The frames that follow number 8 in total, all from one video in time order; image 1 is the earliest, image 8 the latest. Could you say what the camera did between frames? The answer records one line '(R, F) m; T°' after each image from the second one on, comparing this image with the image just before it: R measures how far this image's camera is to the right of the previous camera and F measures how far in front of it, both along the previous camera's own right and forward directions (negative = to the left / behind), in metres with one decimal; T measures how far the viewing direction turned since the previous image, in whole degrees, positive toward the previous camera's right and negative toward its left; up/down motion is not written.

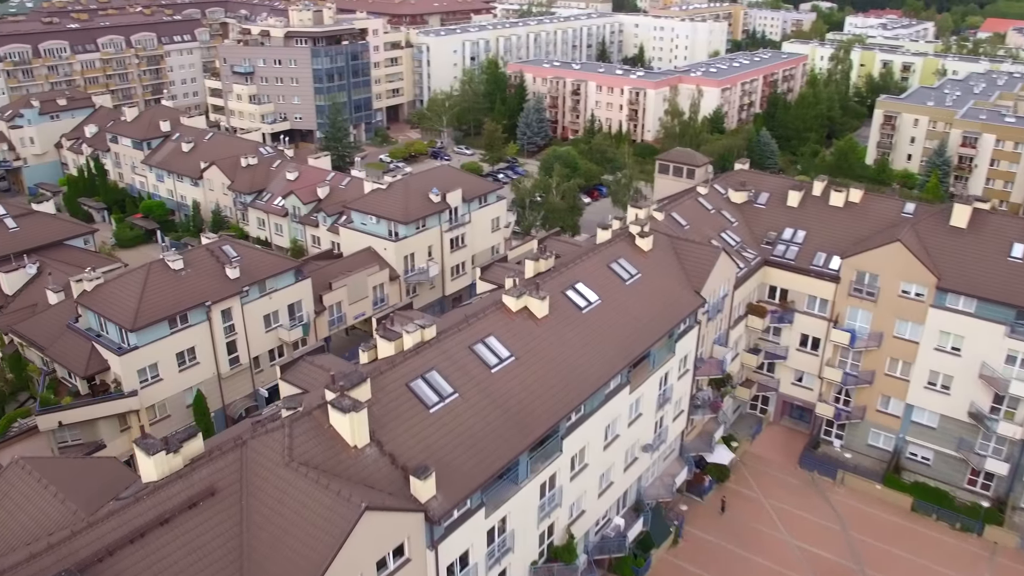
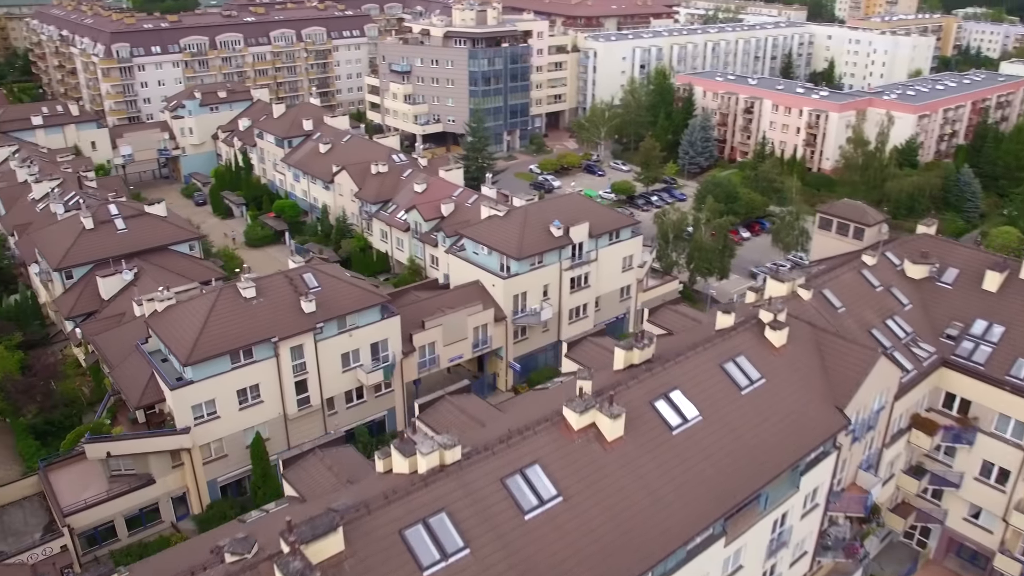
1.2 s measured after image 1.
(+2.3, +6.7) m; -11°
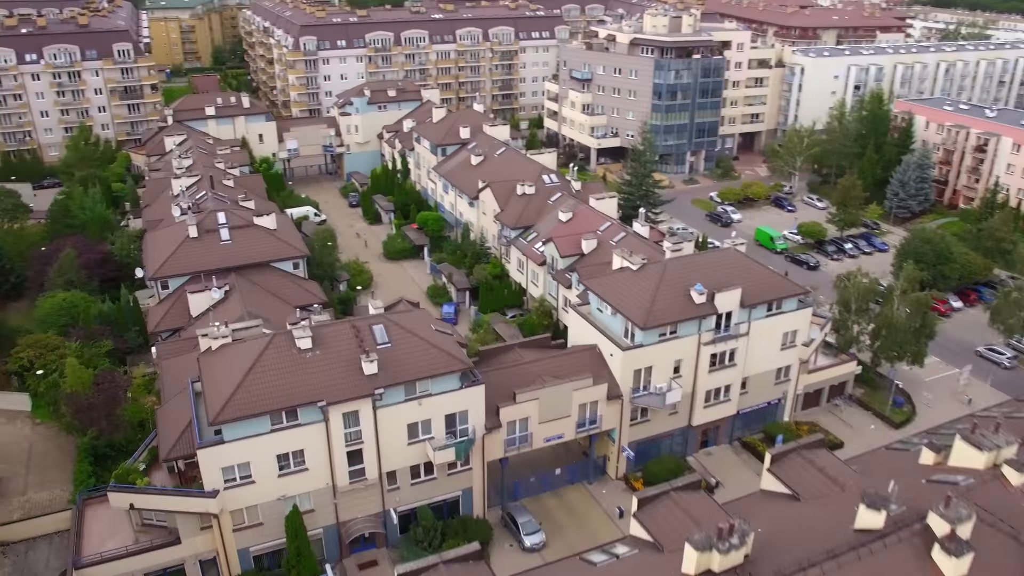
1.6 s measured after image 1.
(+2.9, +8.0) m; -13°
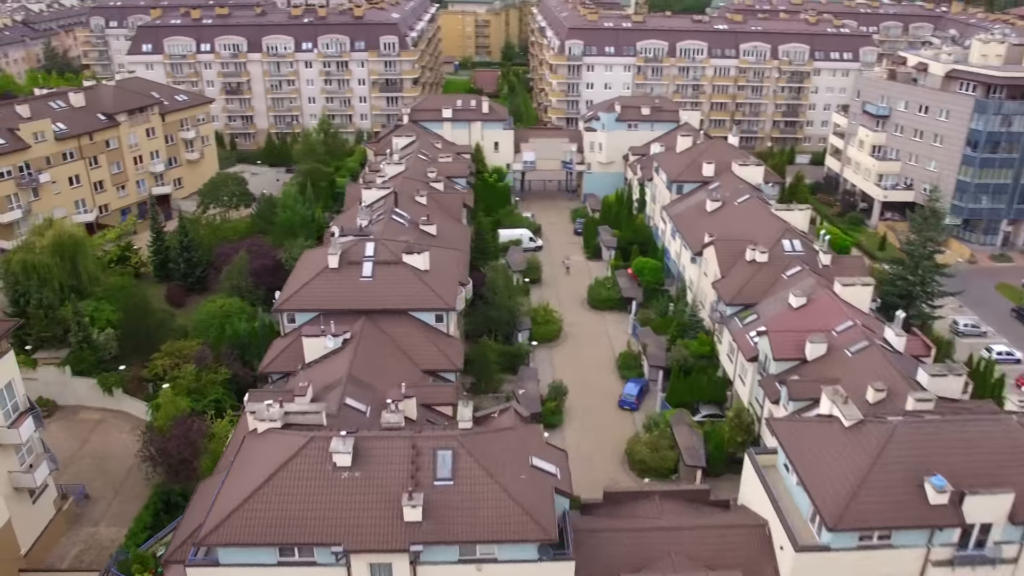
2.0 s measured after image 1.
(+3.7, +10.6) m; -18°
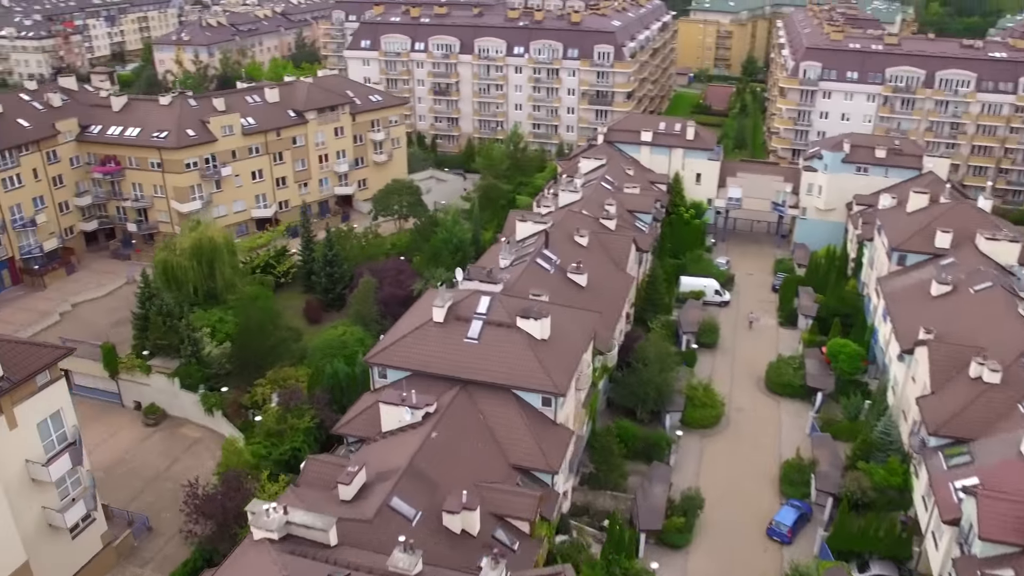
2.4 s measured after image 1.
(+3.4, +7.6) m; -15°
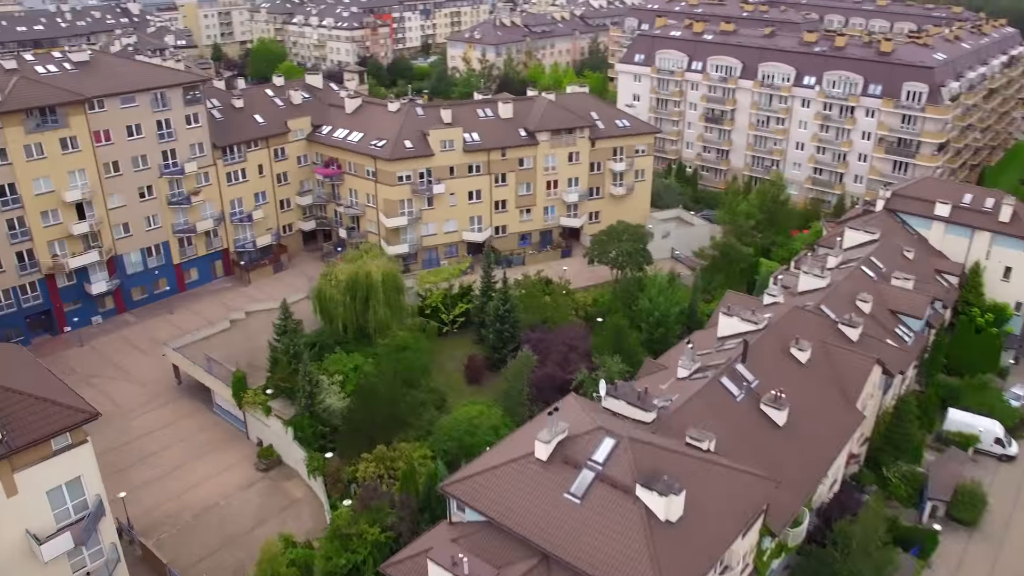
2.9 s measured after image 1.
(+4.0, +9.7) m; -19°
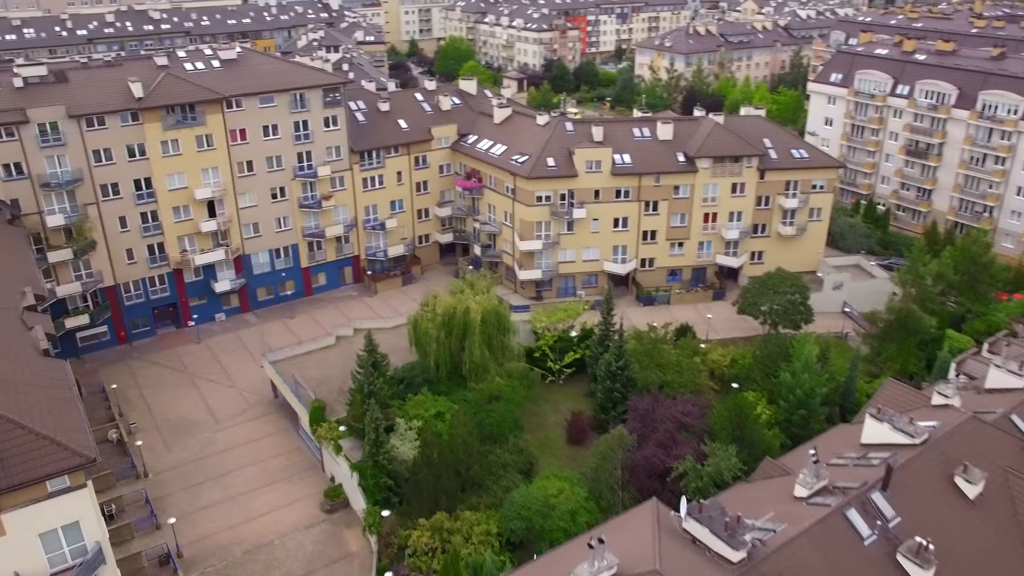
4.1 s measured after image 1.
(+3.0, +5.6) m; -12°
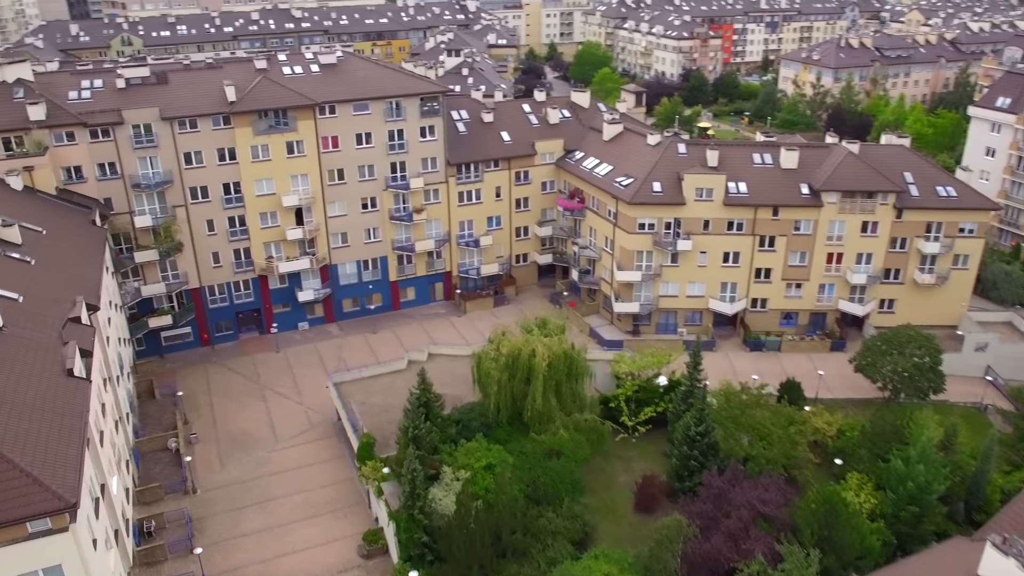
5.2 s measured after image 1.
(+2.5, +3.9) m; -9°
